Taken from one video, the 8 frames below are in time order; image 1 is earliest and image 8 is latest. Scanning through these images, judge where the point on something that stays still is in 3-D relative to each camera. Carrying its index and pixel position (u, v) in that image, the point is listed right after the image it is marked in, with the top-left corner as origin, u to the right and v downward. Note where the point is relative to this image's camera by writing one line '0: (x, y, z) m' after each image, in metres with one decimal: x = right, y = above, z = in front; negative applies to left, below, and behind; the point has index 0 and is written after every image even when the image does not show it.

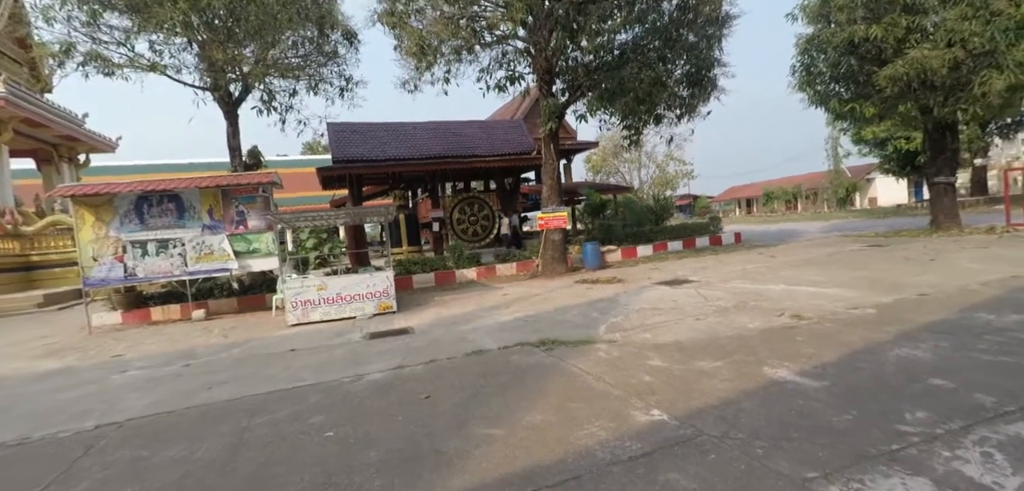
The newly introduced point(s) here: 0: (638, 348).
0: (+1.2, -1.0, +4.9) m
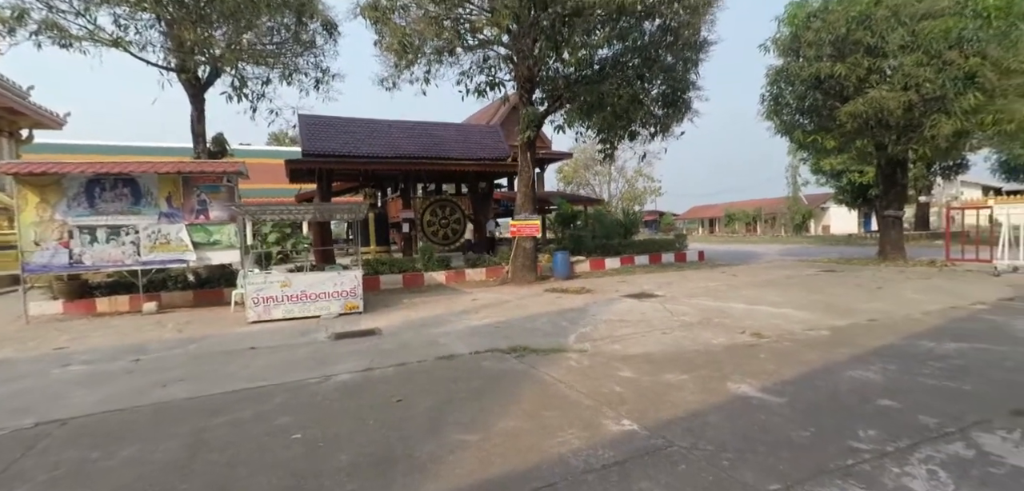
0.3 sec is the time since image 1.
0: (+0.9, -1.1, +5.0) m
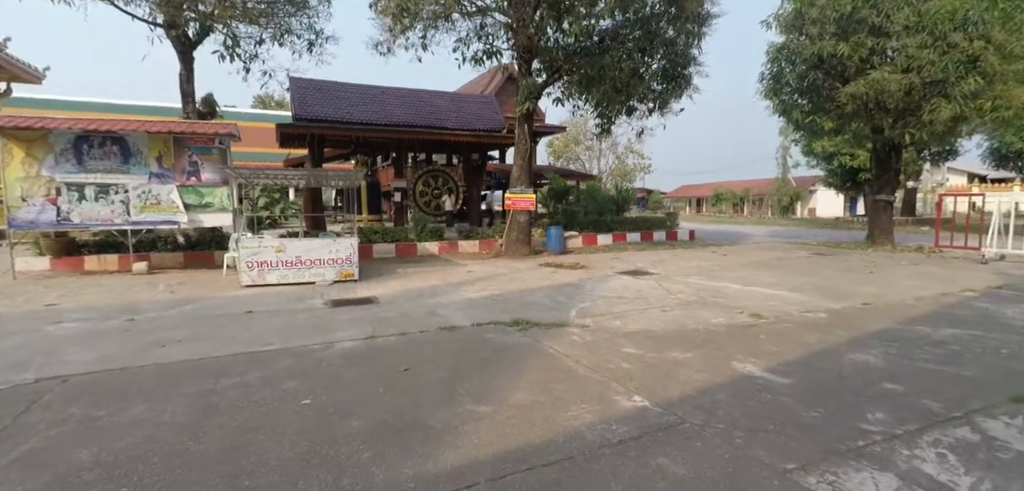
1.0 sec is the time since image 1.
0: (+1.0, -0.9, +5.0) m
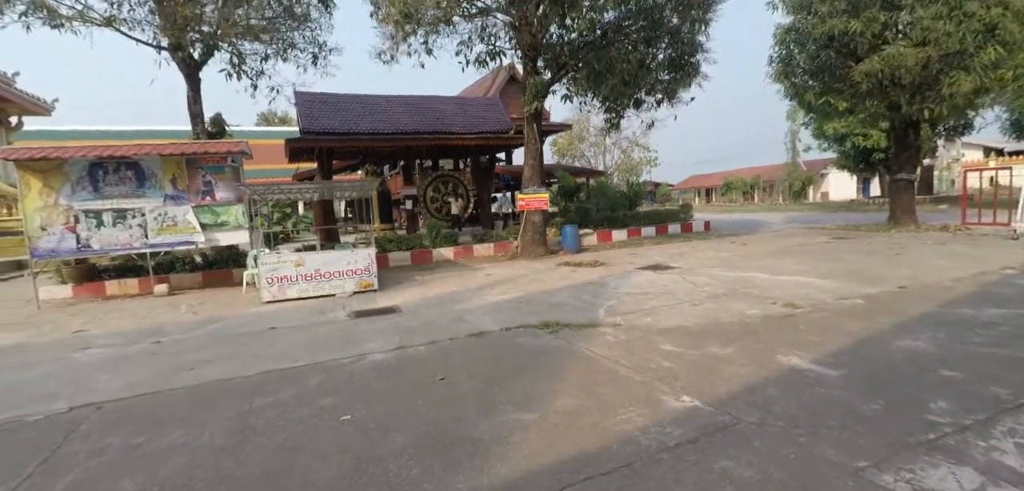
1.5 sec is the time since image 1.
0: (+1.3, -0.8, +4.9) m
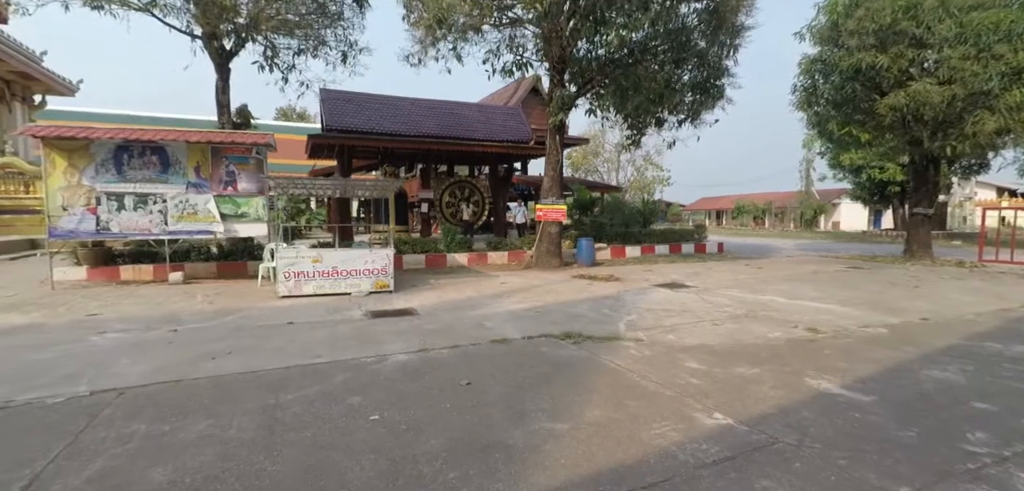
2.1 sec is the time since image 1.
0: (+1.5, -1.0, +4.9) m
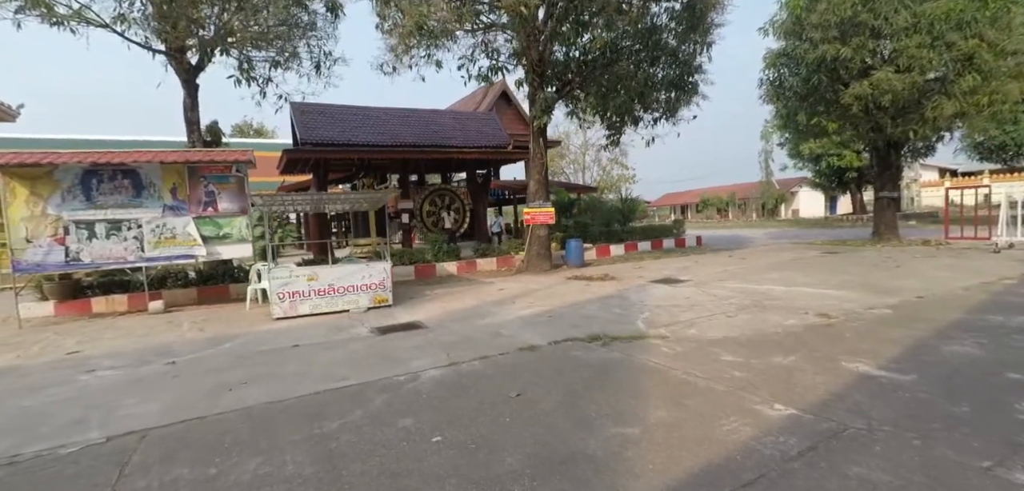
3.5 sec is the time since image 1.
0: (+1.8, -1.0, +4.9) m
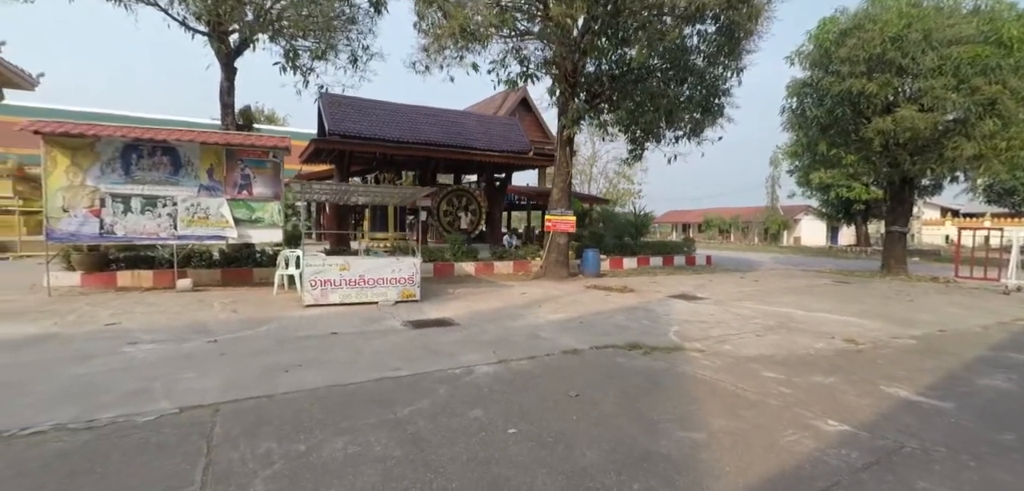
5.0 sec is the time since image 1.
0: (+2.2, -1.1, +5.1) m
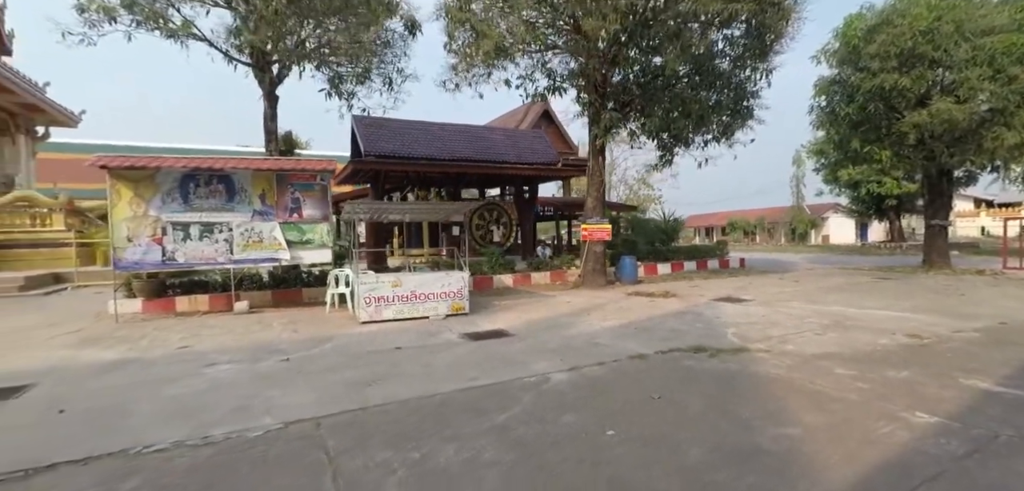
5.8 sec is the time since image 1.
0: (+2.9, -1.1, +5.1) m
